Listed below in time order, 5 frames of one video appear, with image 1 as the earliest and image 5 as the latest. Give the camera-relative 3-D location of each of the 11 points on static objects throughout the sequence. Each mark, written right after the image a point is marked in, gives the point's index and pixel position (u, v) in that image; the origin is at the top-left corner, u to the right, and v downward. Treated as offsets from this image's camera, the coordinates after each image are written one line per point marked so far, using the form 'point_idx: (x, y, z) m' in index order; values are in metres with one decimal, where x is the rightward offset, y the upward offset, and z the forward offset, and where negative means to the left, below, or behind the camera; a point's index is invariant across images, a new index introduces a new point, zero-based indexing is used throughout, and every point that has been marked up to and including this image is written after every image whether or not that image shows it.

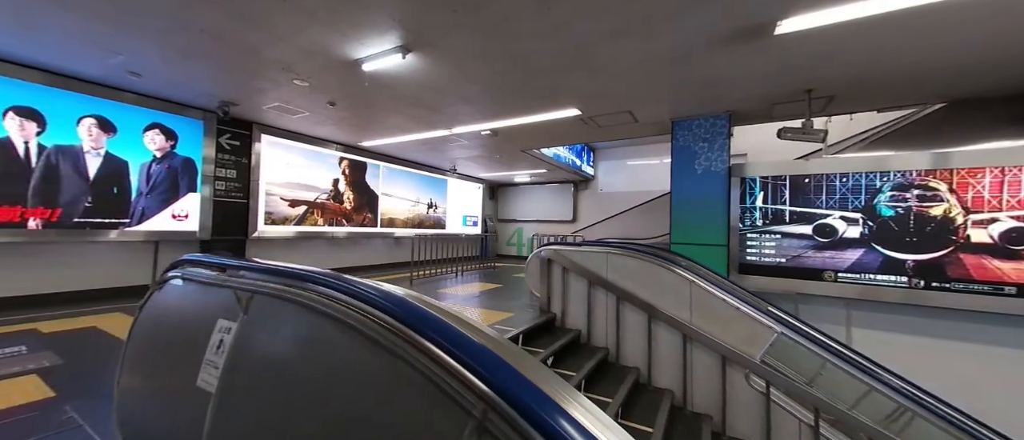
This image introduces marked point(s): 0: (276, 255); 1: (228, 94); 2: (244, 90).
0: (-4.7, -0.7, +6.9) m
1: (-3.9, +1.7, +4.8) m
2: (-3.6, +1.7, +4.7) m
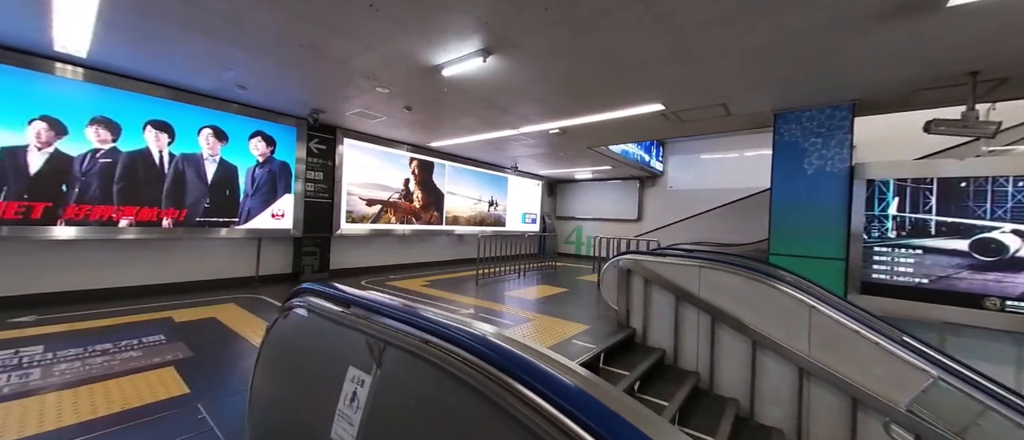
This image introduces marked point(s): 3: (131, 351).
0: (-3.3, -0.7, +7.4) m
1: (-2.9, +1.7, +5.2) m
2: (-2.6, +1.7, +5.0) m
3: (-2.9, -1.0, +2.7) m
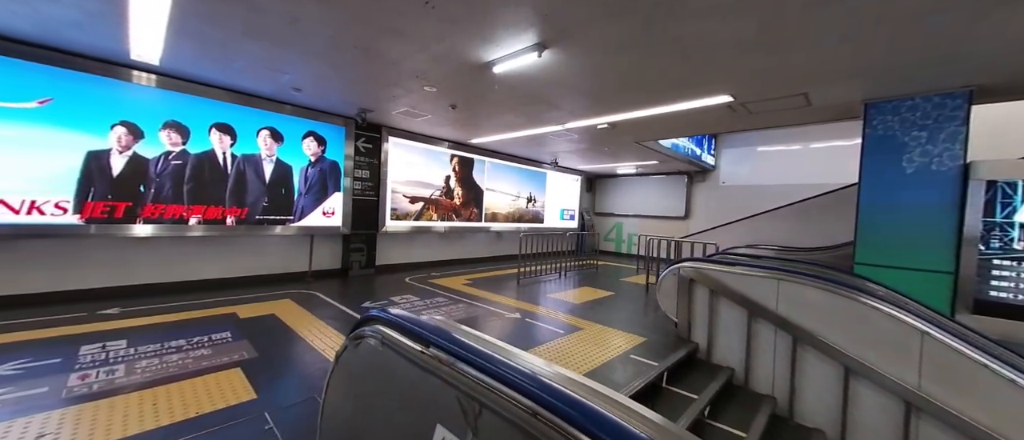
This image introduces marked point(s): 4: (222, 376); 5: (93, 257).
0: (-2.5, -0.6, +7.5) m
1: (-2.2, +1.8, +5.2) m
2: (-1.9, +1.7, +5.0) m
3: (-2.5, -1.0, +2.8) m
4: (-2.0, -1.1, +2.4) m
5: (-5.1, -0.5, +4.3) m
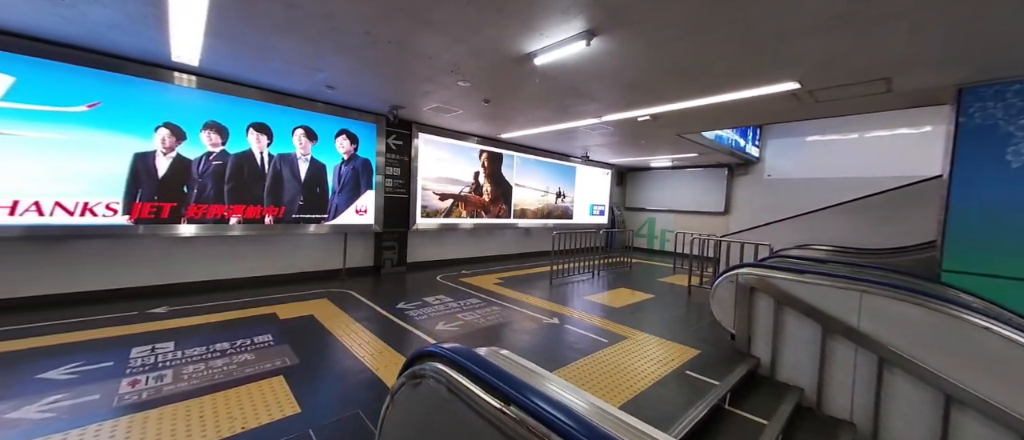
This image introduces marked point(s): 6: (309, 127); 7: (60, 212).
0: (-1.8, -0.5, +7.5) m
1: (-1.7, +1.8, +5.1) m
2: (-1.4, +1.7, +4.9) m
3: (-2.1, -1.1, +2.8) m
4: (-1.7, -1.1, +2.4) m
5: (-4.7, -0.5, +4.4) m
6: (-3.1, +1.4, +5.4) m
7: (-4.8, +0.1, +3.7) m
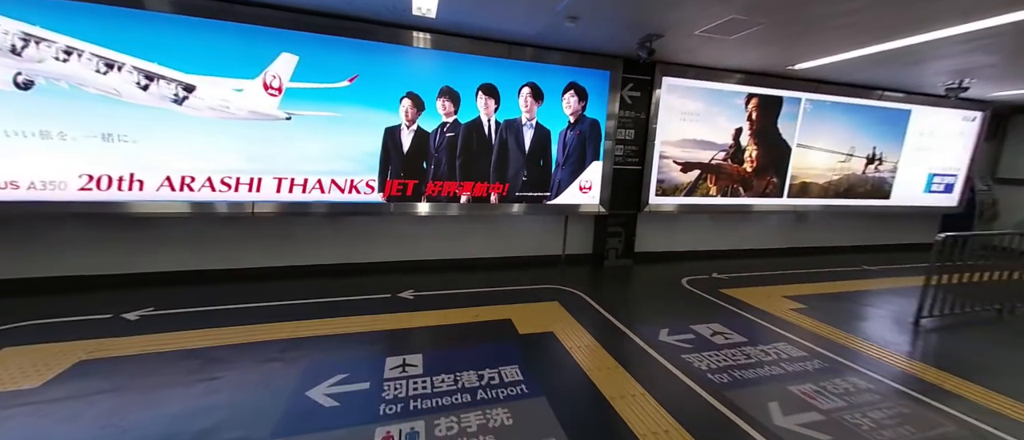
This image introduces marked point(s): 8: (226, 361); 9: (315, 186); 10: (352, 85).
0: (+2.4, -0.1, +5.9) m
1: (+1.5, +1.9, +3.5) m
2: (+1.6, +1.9, +3.2) m
3: (-0.1, -1.1, +2.0) m
4: (+0.1, -1.2, +1.4) m
5: (-1.5, -0.1, +4.5) m
6: (+0.3, +1.7, +4.4) m
7: (-2.0, +0.4, +3.9) m
8: (-1.9, -0.9, +2.4) m
9: (-2.2, +0.4, +3.9) m
10: (-1.7, +1.5, +3.8) m
